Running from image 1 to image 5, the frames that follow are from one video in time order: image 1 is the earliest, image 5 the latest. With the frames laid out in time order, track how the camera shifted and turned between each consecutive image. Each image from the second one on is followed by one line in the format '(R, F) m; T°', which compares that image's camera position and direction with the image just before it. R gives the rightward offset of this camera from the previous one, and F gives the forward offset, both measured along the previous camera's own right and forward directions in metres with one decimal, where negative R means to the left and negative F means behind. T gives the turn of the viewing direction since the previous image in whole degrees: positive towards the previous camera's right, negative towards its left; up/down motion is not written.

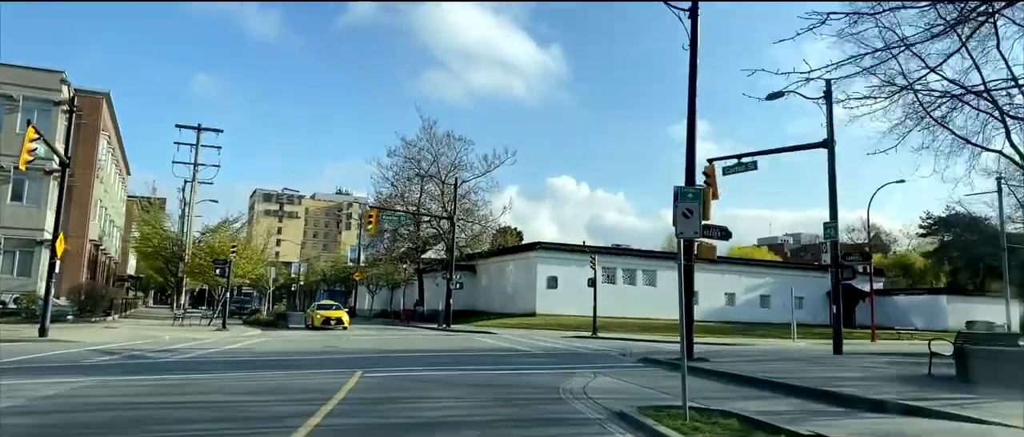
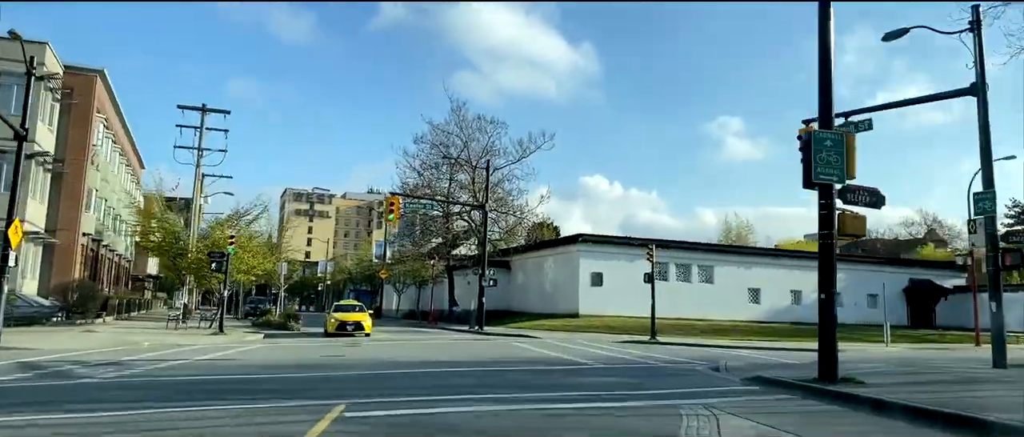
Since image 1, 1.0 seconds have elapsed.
(-0.6, +8.4) m; -2°
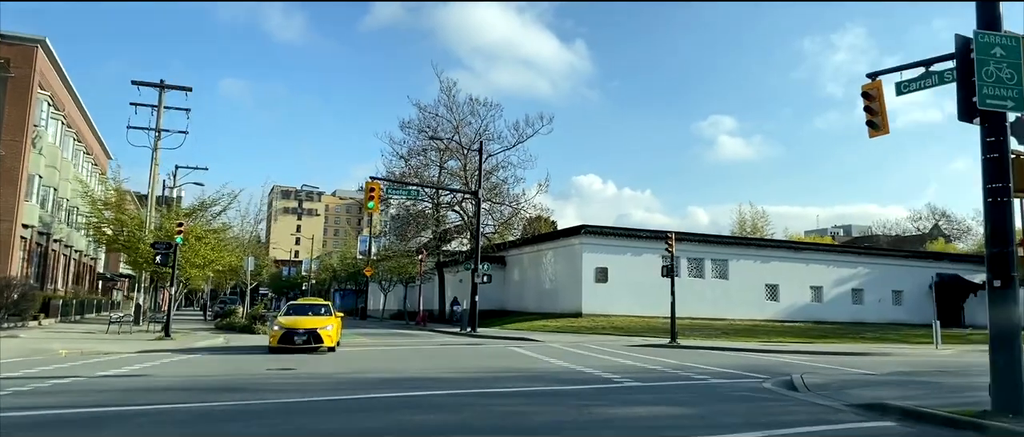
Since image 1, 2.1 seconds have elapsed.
(-0.2, +6.8) m; +1°
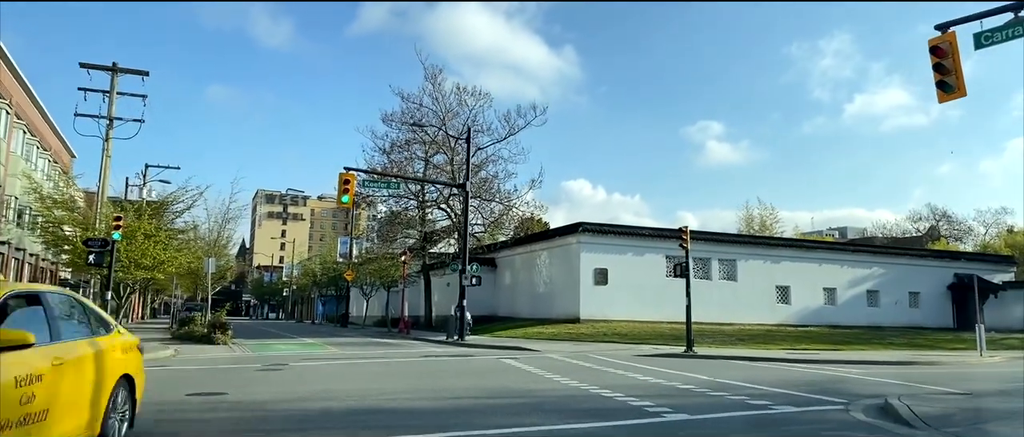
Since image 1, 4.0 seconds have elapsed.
(-0.1, +5.4) m; +1°
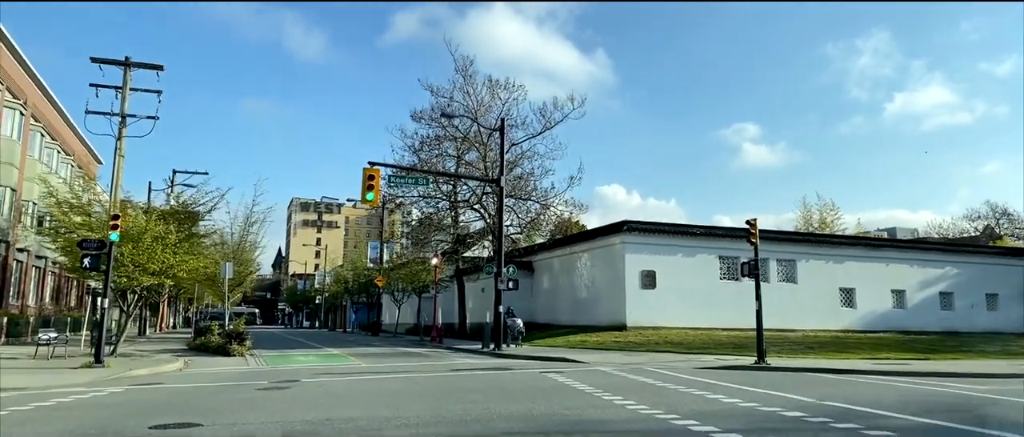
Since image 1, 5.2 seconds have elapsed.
(-0.4, +4.3) m; -3°
